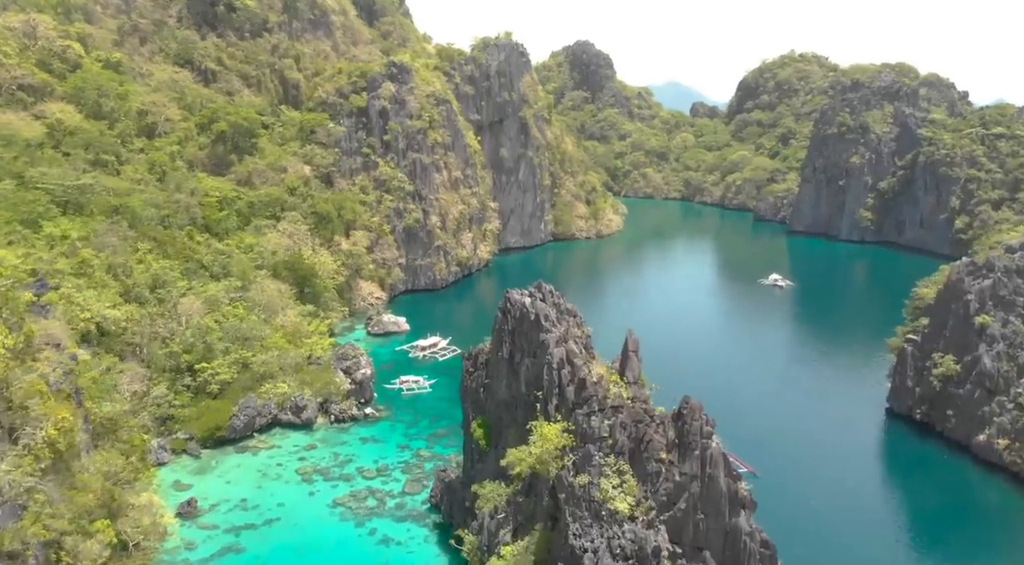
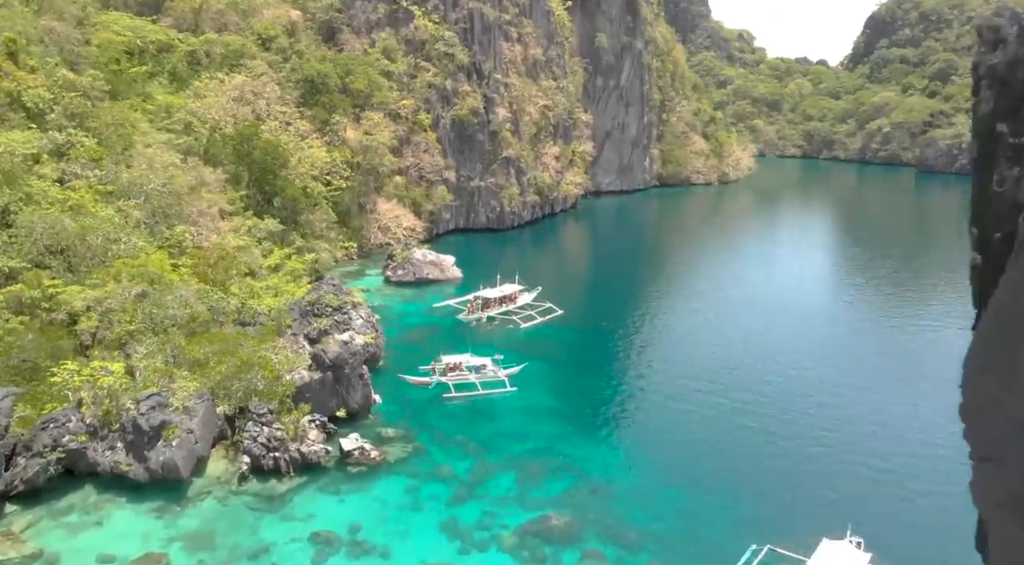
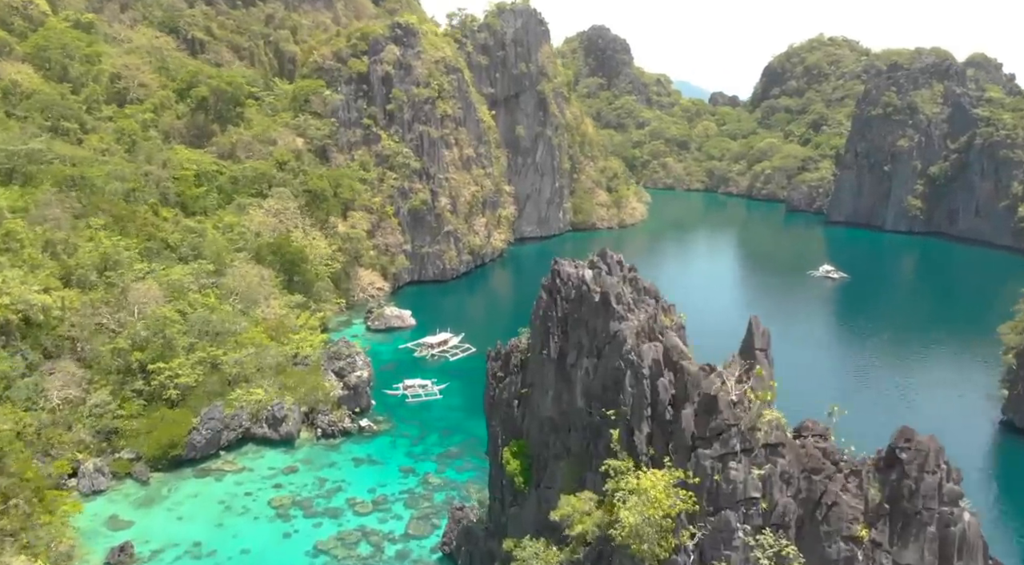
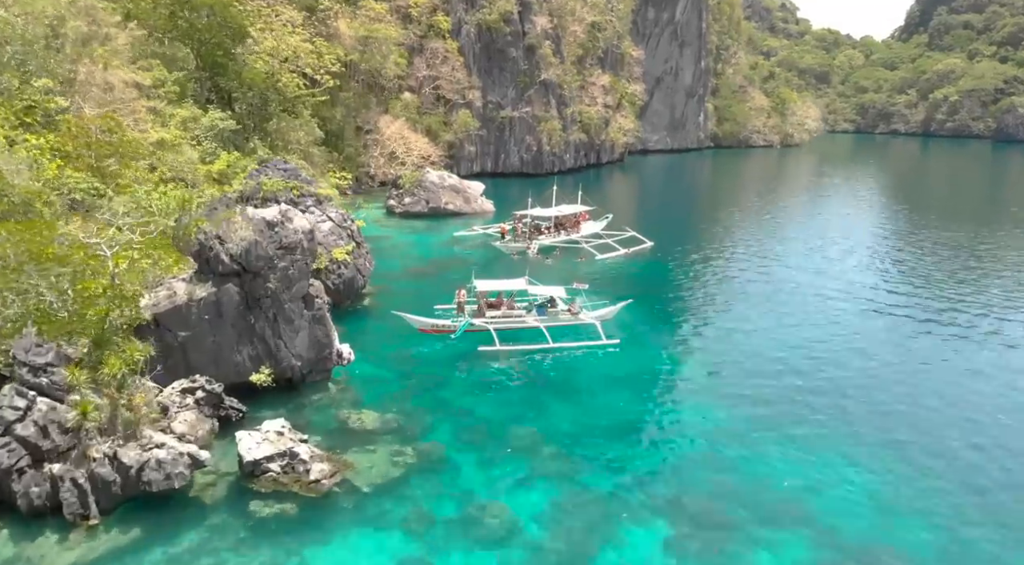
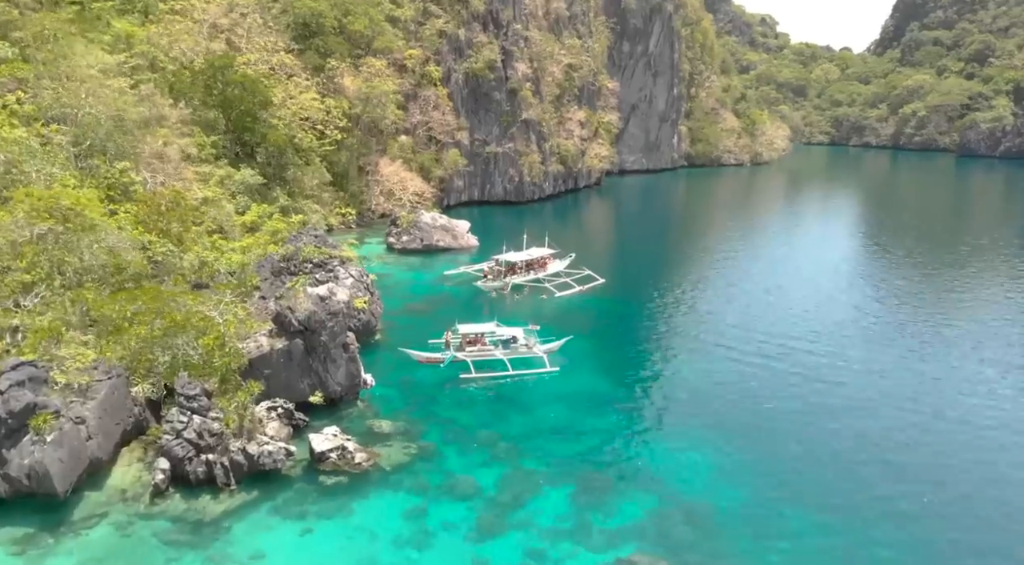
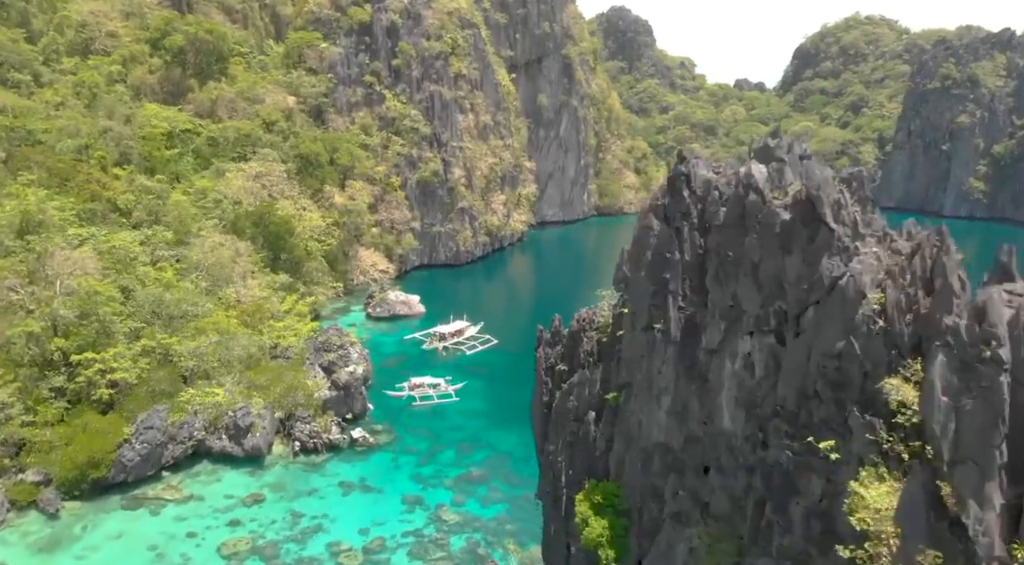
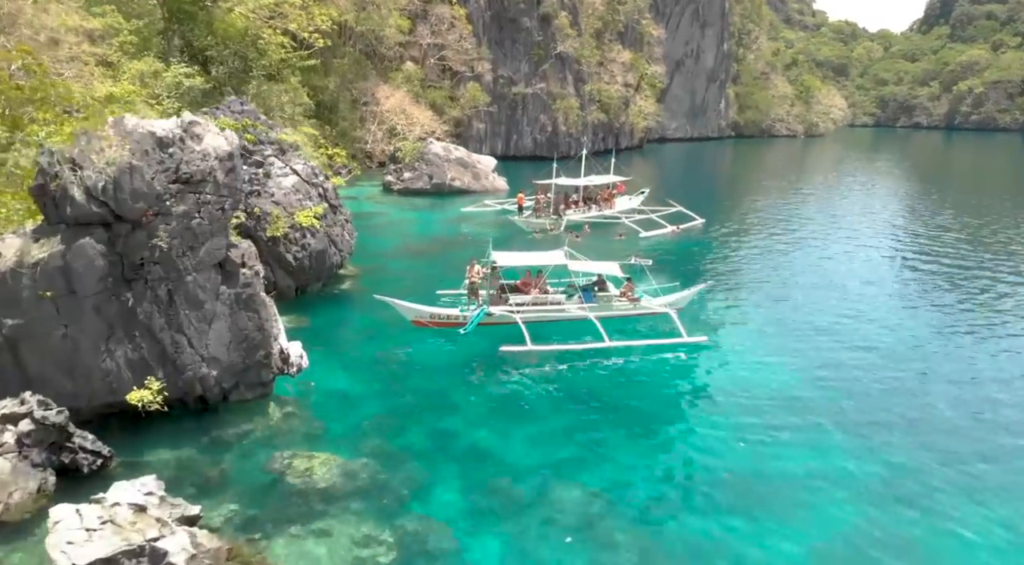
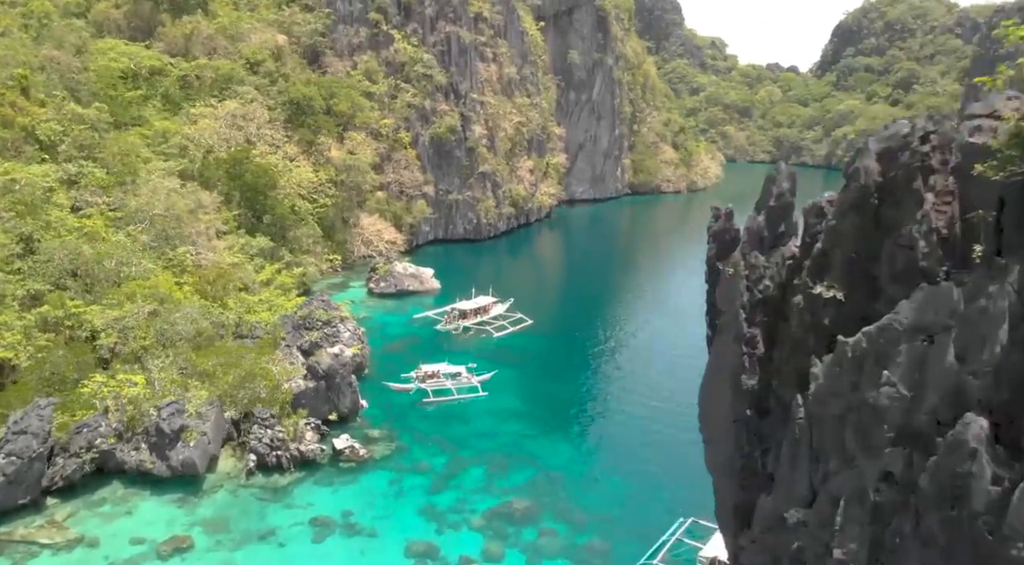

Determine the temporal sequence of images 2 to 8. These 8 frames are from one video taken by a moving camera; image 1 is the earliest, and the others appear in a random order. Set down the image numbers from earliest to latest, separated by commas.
3, 6, 8, 2, 5, 4, 7
